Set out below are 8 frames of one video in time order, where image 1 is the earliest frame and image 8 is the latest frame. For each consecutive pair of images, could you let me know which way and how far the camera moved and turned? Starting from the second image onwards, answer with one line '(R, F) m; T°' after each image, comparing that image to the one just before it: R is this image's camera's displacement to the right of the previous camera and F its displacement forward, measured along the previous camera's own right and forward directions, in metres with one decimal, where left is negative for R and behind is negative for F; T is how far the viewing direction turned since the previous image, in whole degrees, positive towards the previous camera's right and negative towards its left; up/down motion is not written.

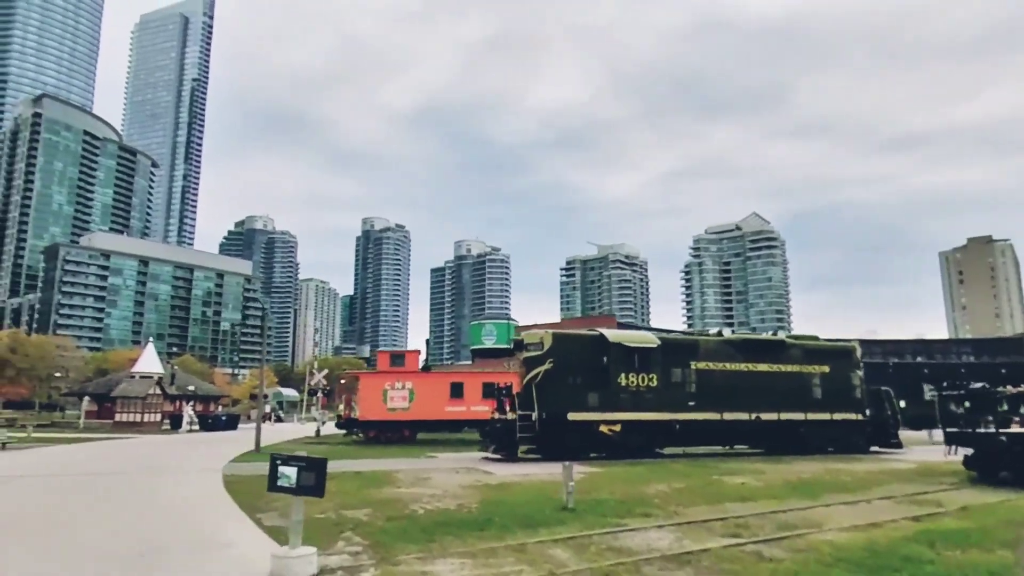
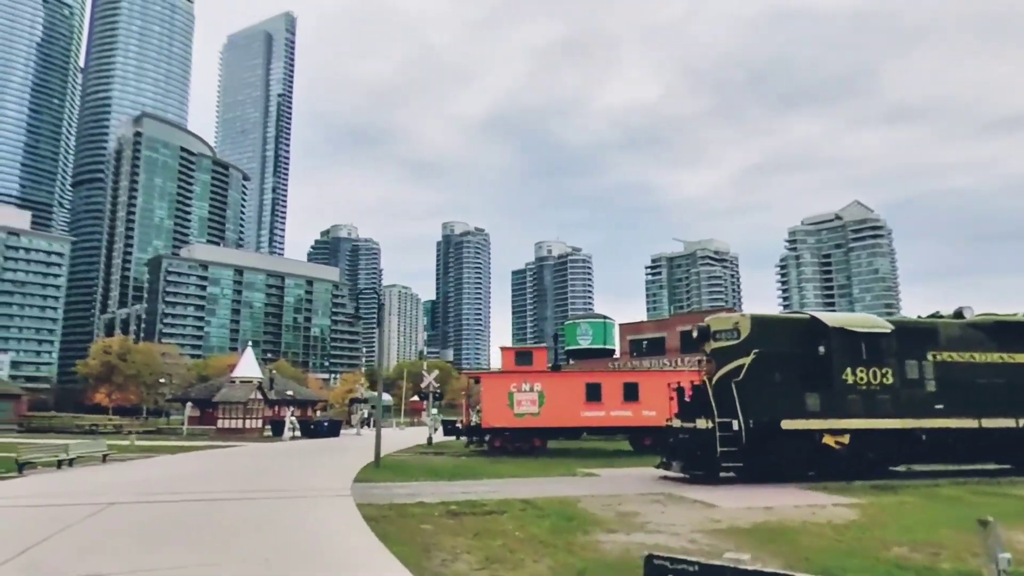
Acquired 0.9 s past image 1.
(-2.3, +3.7) m; -7°
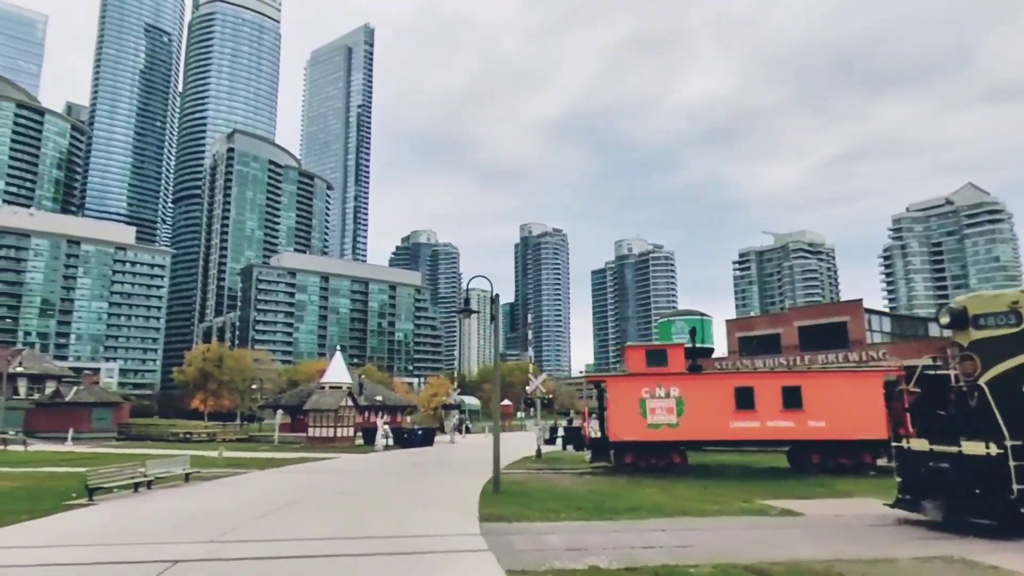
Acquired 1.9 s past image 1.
(-1.5, +3.5) m; -7°
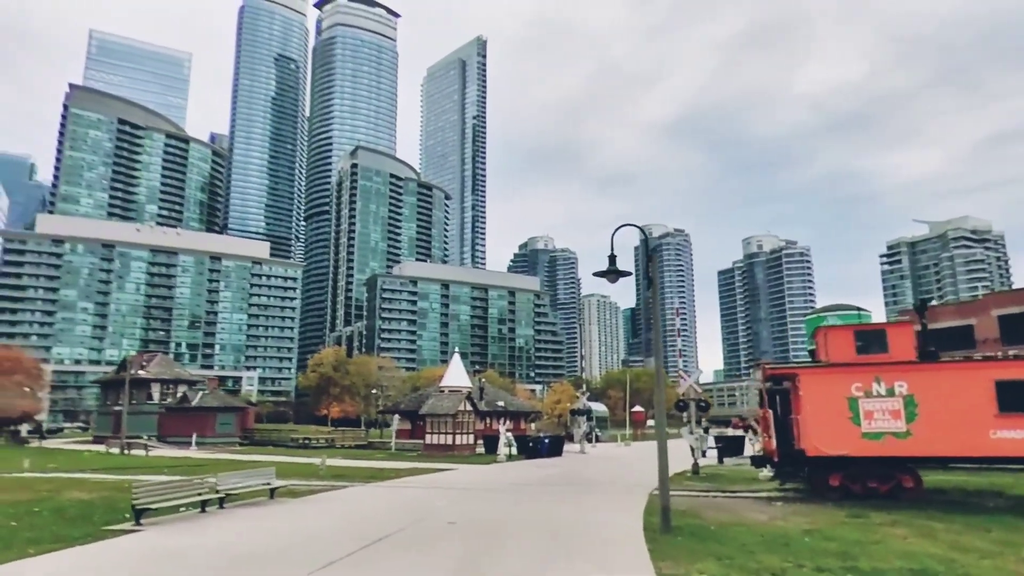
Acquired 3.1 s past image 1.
(-0.8, +4.4) m; -10°
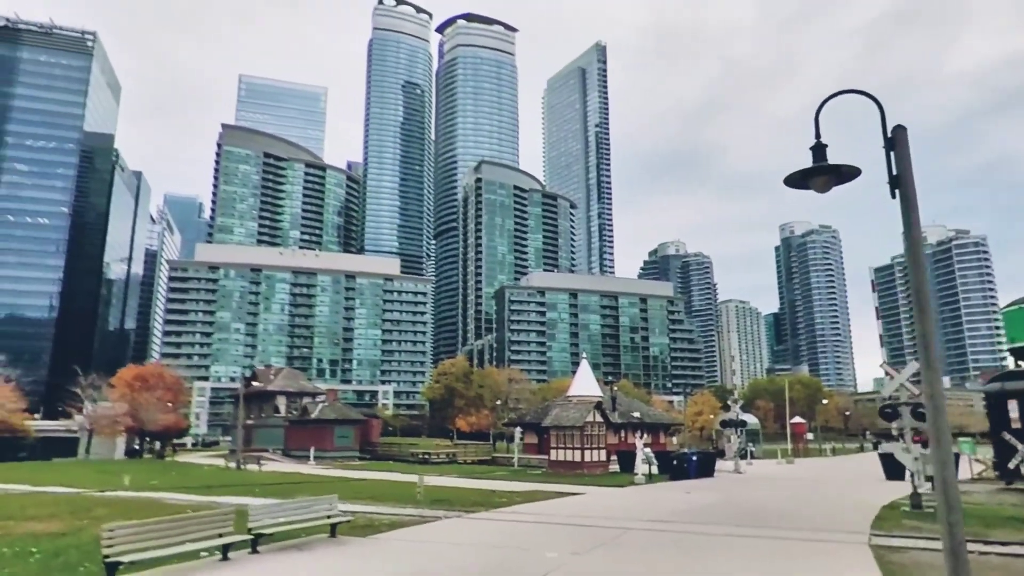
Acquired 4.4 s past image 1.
(-0.1, +4.5) m; -11°
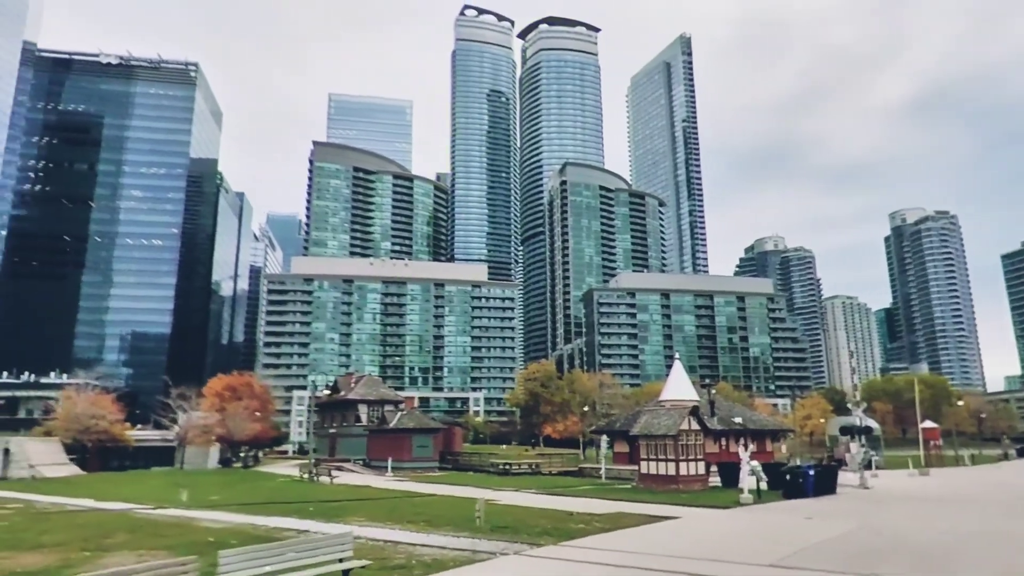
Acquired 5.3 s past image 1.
(+0.5, +2.9) m; -8°
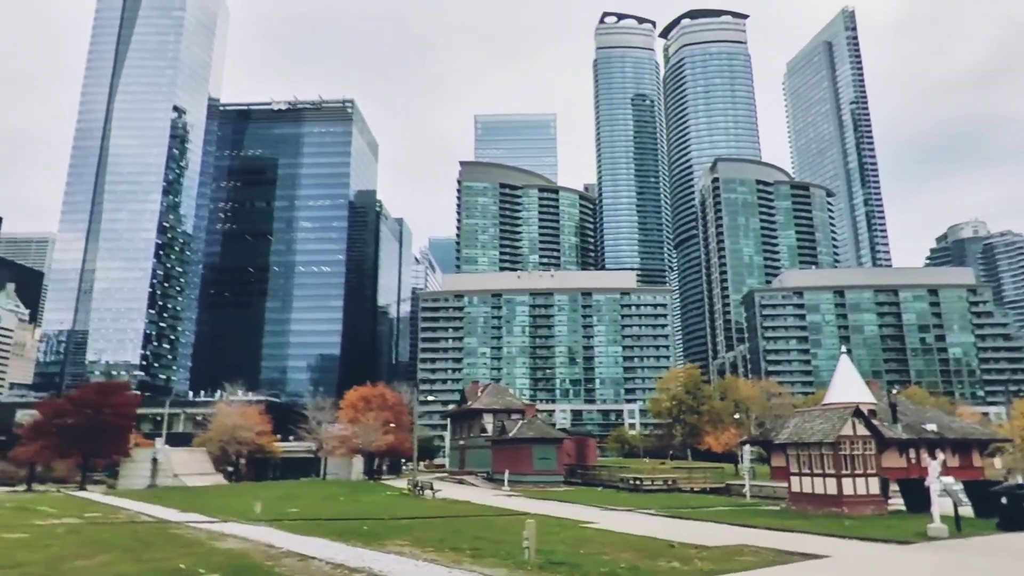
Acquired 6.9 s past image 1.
(+1.8, +4.1) m; -13°
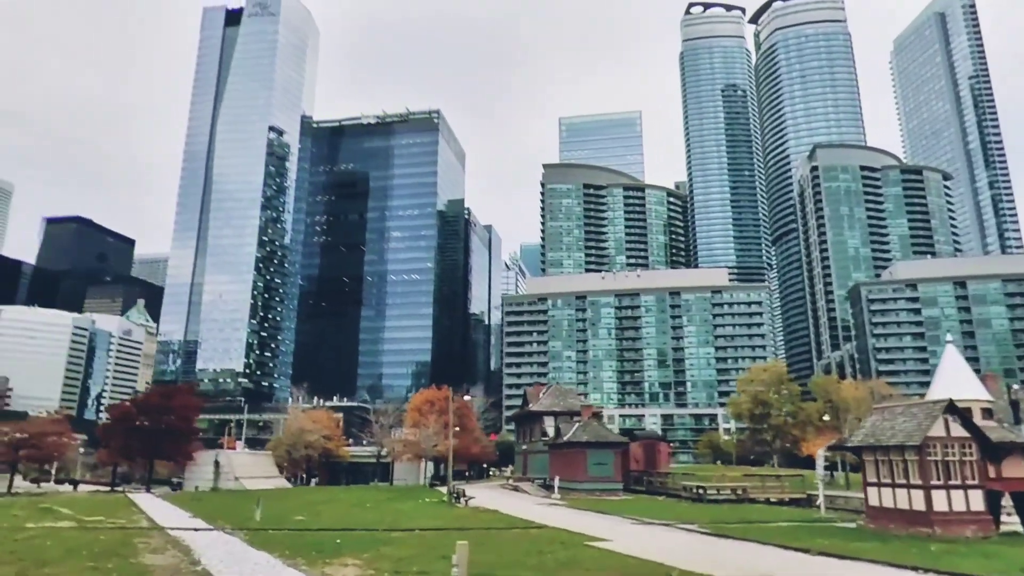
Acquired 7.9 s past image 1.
(+2.3, +2.7) m; -8°
